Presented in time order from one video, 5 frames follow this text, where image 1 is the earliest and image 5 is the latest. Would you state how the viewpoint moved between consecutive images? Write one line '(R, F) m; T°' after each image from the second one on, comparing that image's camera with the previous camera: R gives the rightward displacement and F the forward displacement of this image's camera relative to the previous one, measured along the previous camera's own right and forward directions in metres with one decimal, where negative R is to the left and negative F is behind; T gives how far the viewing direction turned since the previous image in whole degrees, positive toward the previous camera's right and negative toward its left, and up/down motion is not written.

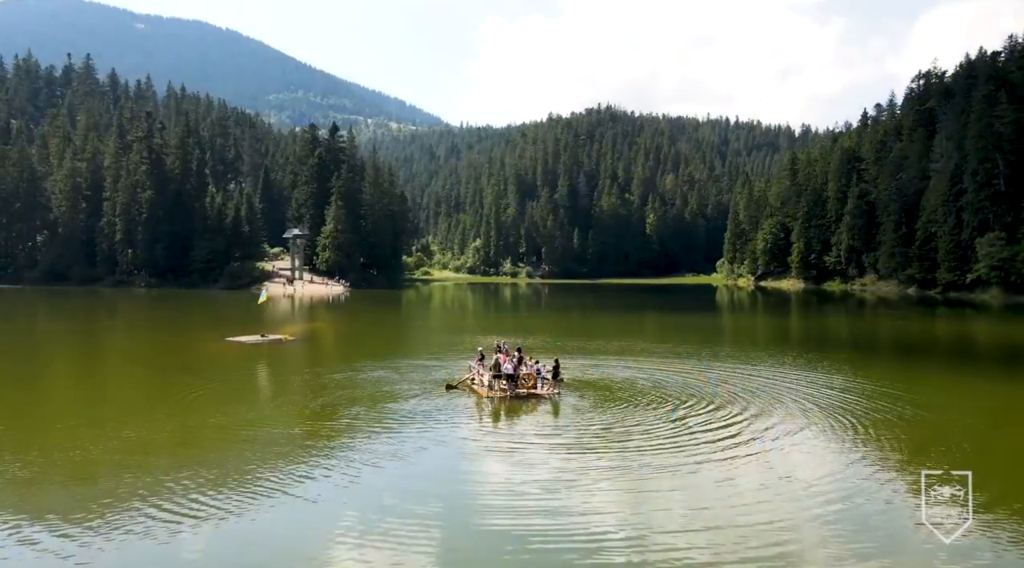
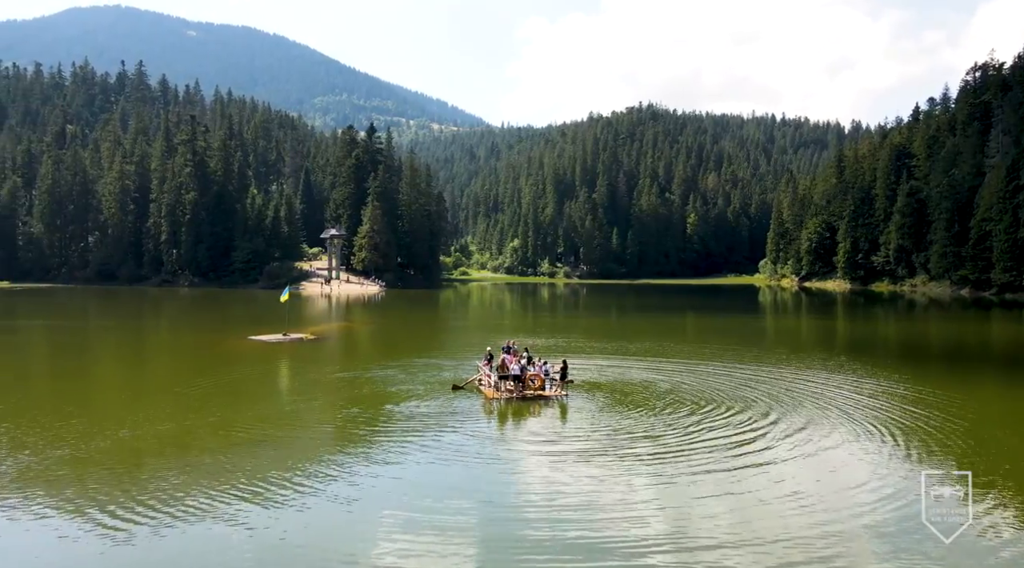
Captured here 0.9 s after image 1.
(+1.4, 0.0) m; -4°
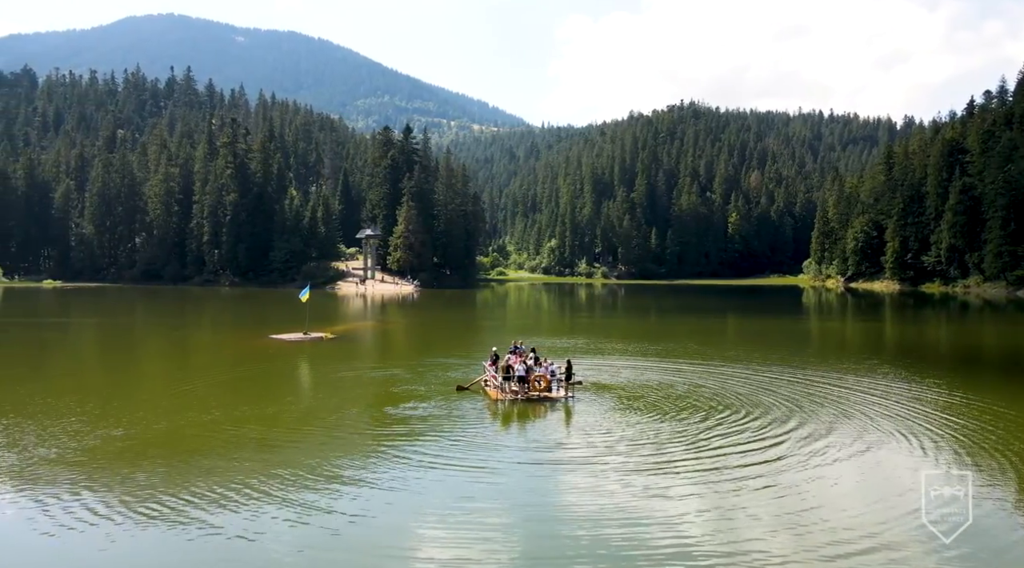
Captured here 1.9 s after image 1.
(+1.4, +0.1) m; -4°
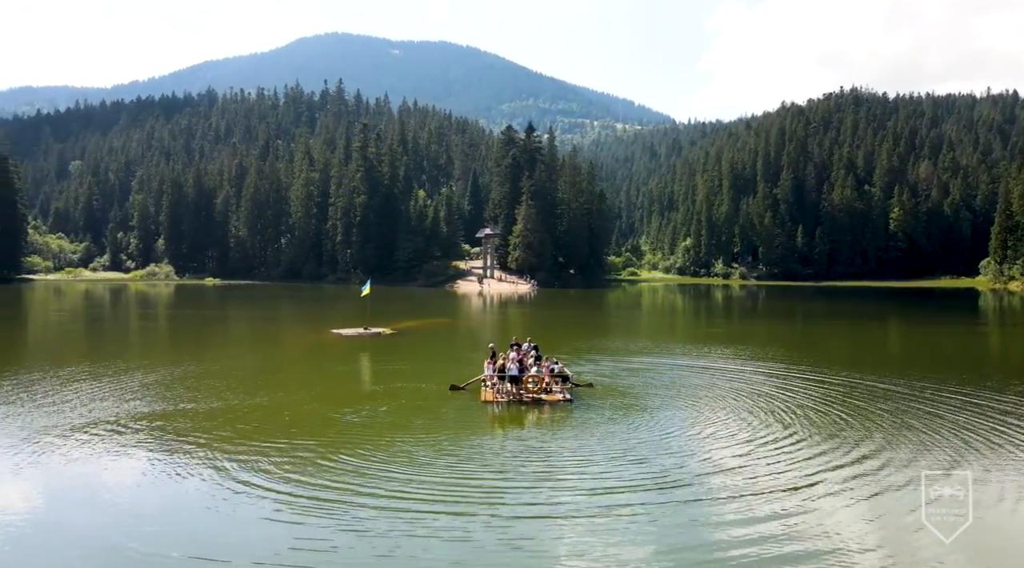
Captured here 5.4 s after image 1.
(+5.0, +1.7) m; -14°
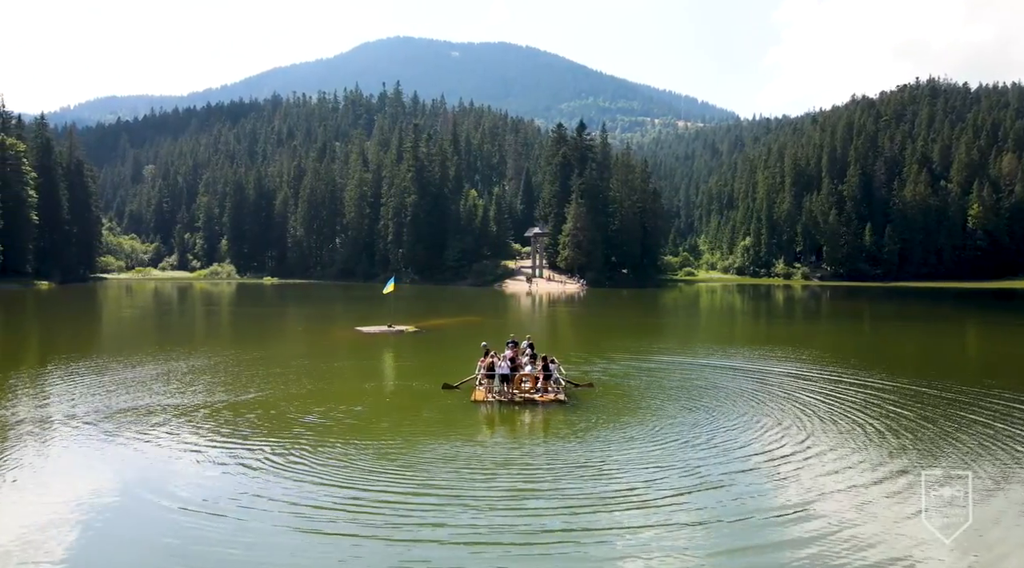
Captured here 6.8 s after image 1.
(+1.9, +0.9) m; -6°
